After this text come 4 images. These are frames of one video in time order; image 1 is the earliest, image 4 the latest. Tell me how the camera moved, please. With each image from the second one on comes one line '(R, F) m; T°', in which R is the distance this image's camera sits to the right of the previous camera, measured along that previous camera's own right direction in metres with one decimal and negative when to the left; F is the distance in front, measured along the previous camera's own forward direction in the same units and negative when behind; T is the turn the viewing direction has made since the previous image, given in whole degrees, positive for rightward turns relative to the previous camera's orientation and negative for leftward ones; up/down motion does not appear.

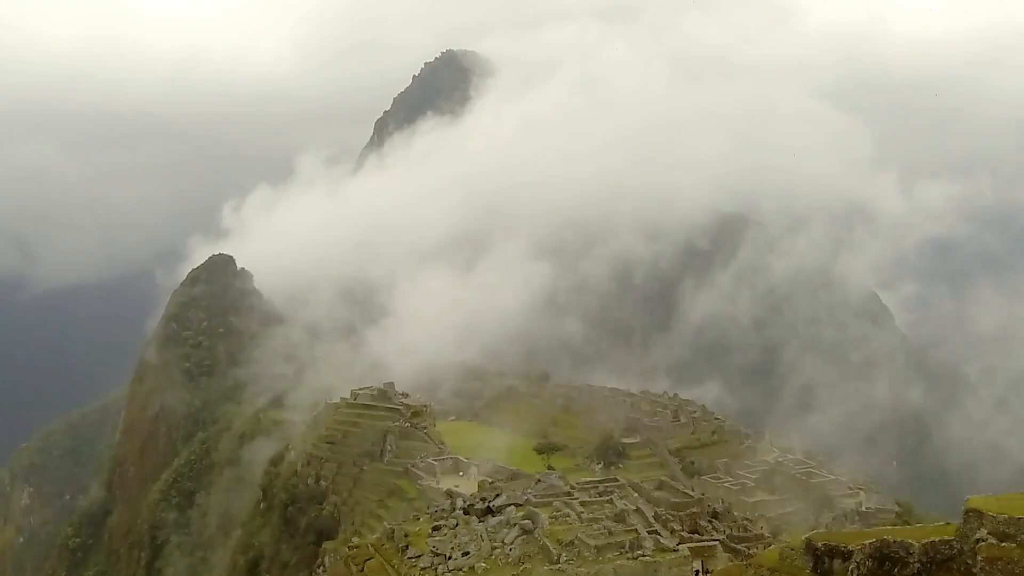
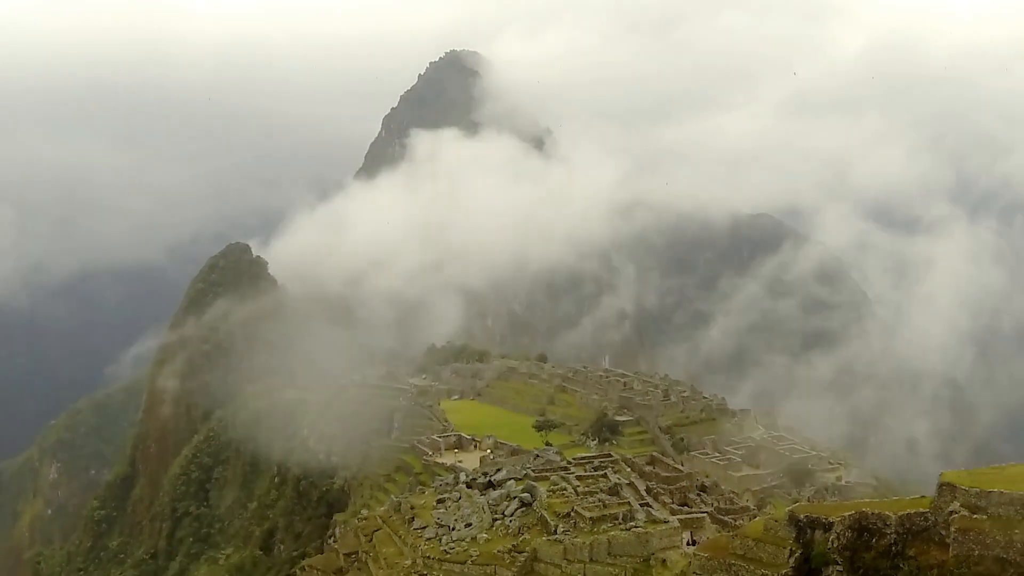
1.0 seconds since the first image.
(+0.1, -0.6) m; 0°
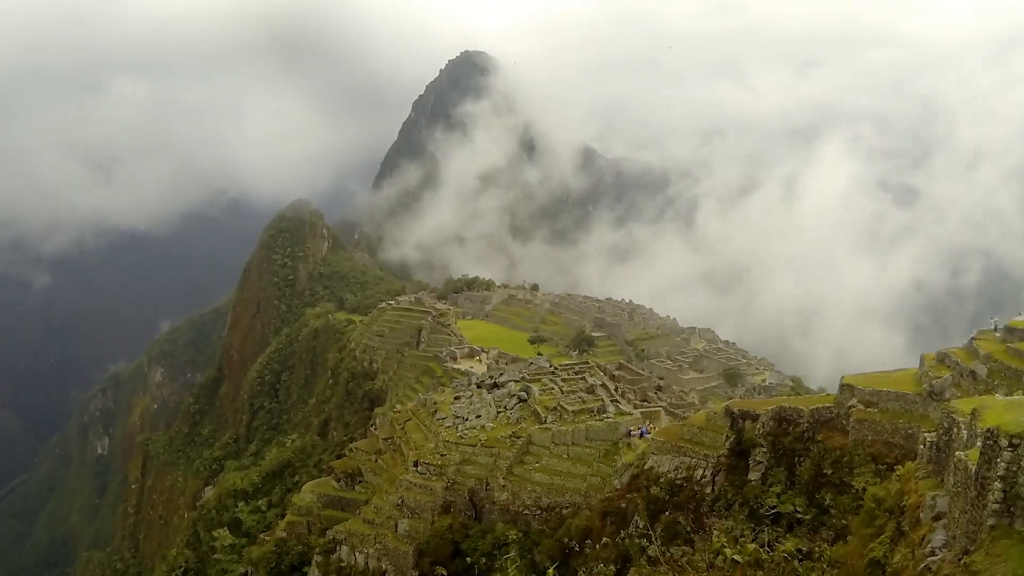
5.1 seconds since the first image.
(+0.1, -3.7) m; 0°
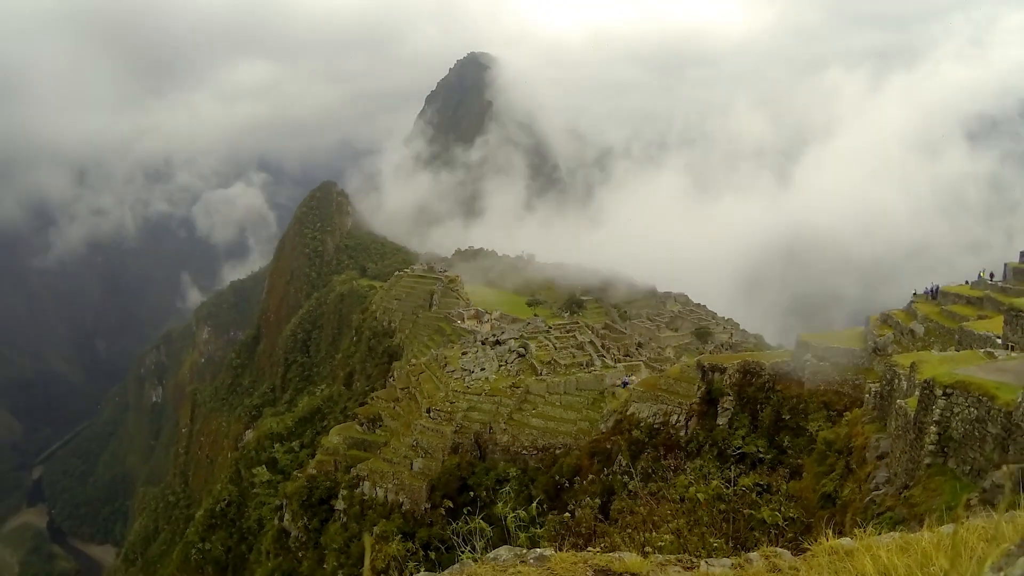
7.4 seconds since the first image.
(+0.1, -2.5) m; 0°
